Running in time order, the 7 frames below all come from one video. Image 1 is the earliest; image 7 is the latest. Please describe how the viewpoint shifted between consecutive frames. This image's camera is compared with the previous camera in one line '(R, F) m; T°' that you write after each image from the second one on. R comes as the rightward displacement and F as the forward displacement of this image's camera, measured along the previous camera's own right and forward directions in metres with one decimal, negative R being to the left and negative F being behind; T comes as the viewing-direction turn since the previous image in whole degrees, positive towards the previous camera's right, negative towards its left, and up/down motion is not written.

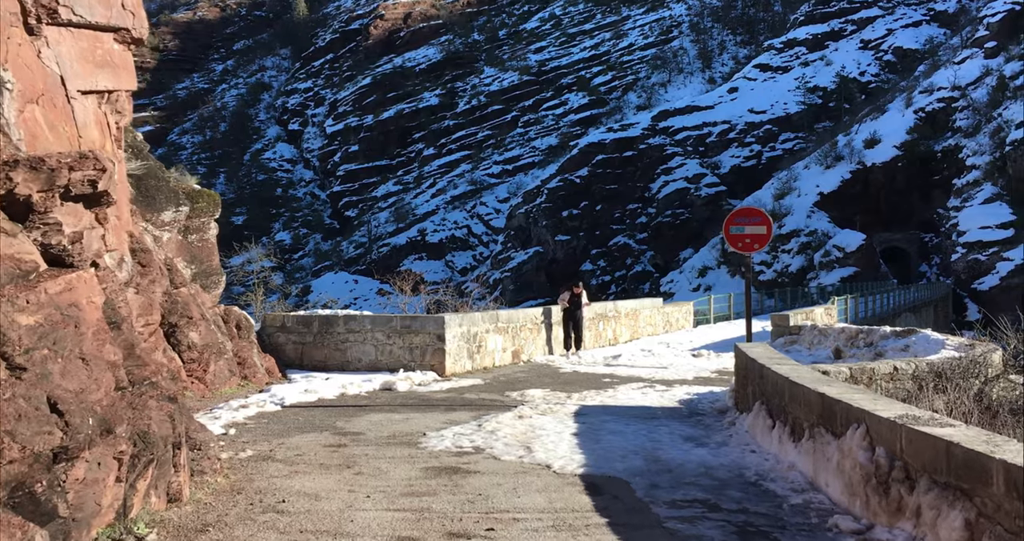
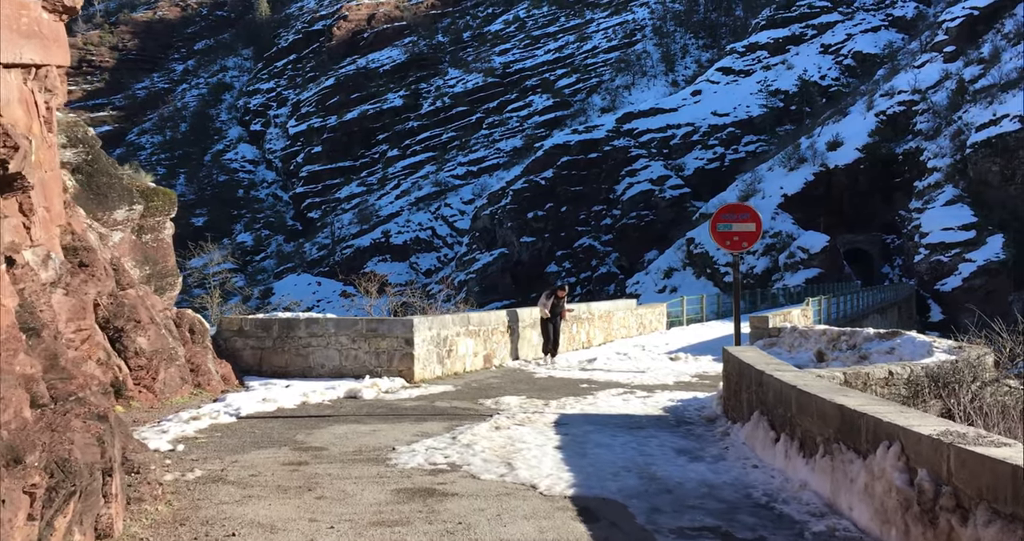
(-0.1, +0.4) m; +3°
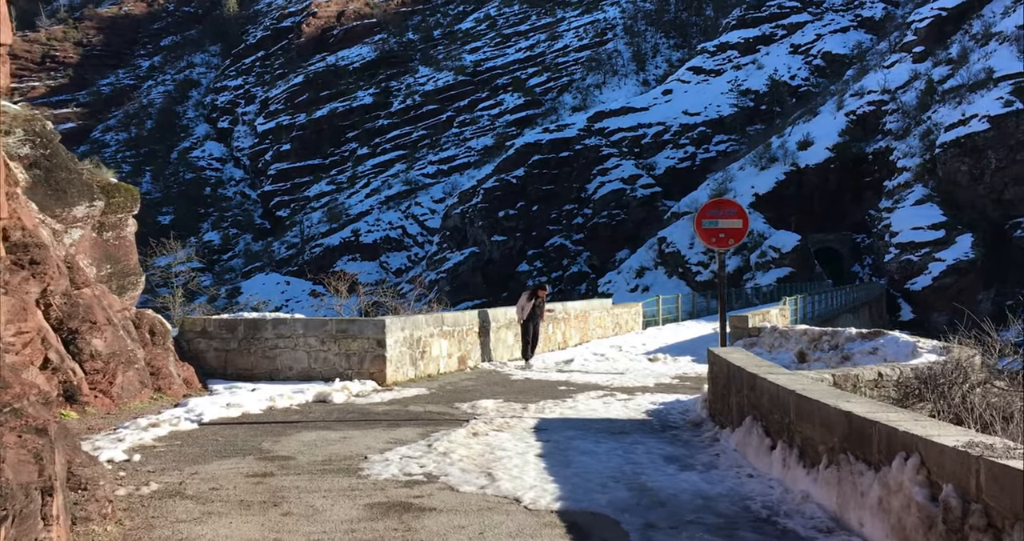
(0.0, +0.2) m; +2°
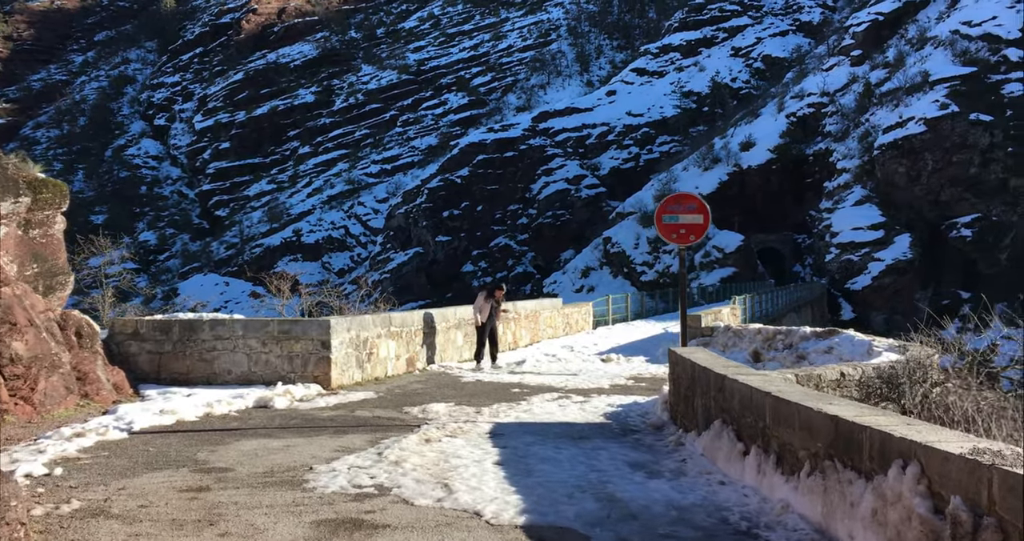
(-0.1, +0.2) m; +4°
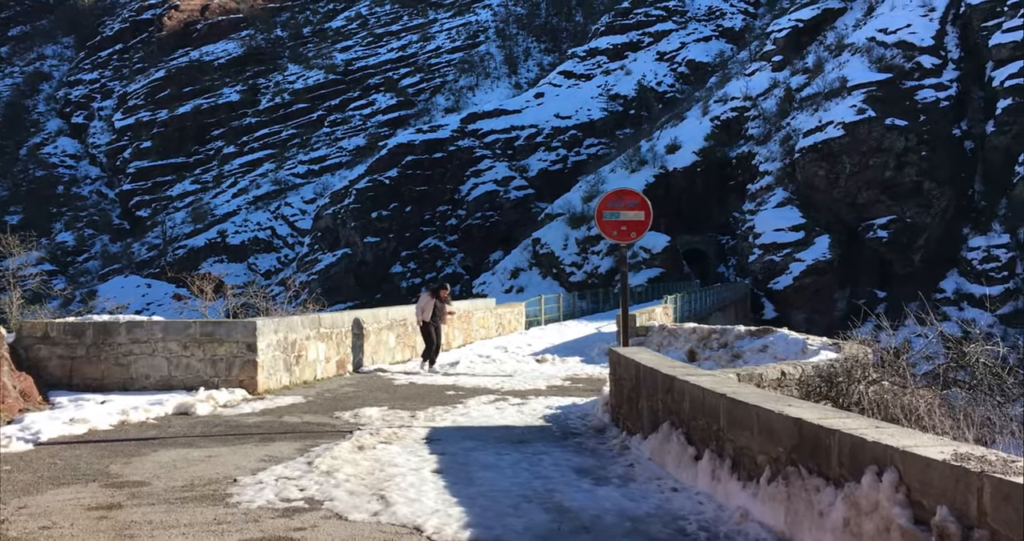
(-0.1, +0.2) m; +6°
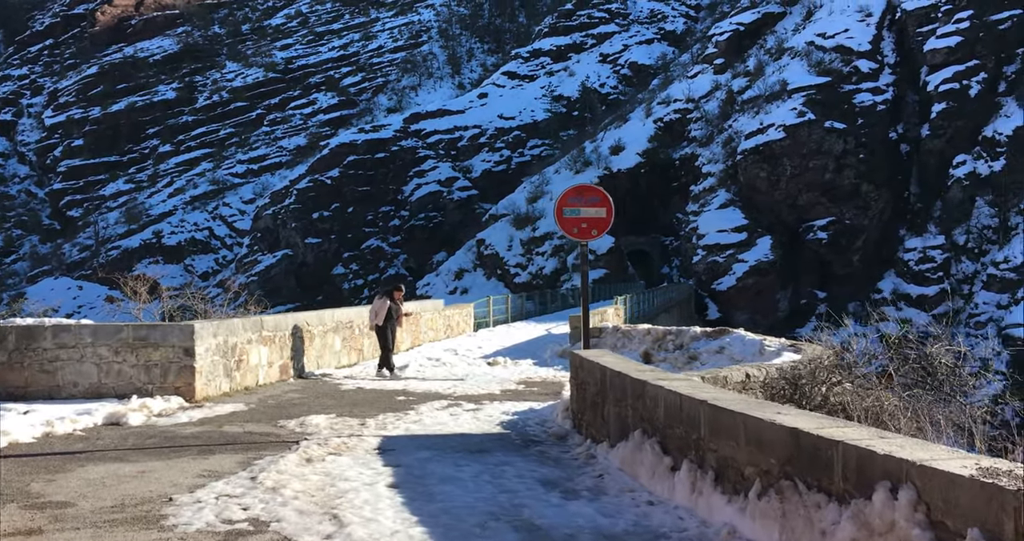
(-0.1, +0.2) m; +4°
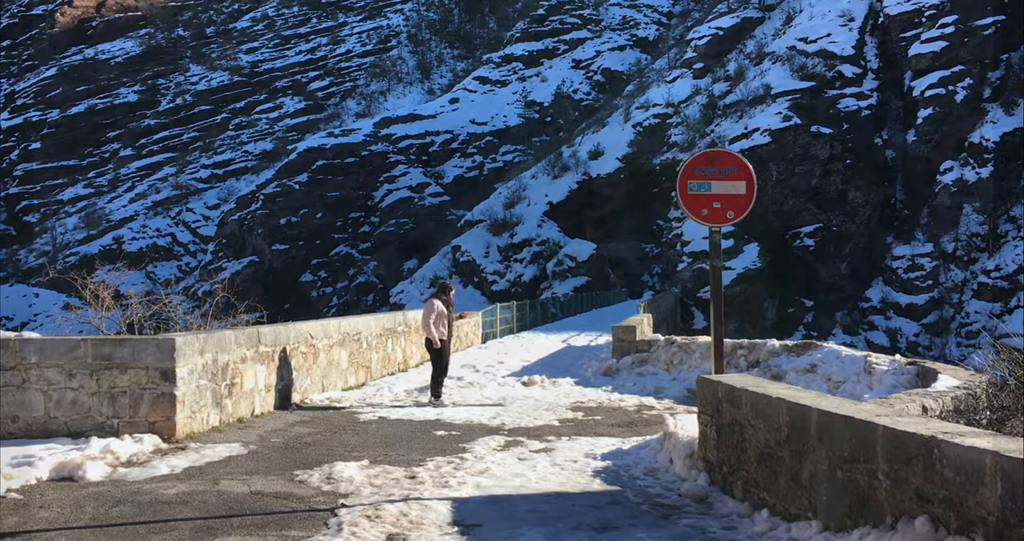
(-0.7, +1.3) m; +3°
